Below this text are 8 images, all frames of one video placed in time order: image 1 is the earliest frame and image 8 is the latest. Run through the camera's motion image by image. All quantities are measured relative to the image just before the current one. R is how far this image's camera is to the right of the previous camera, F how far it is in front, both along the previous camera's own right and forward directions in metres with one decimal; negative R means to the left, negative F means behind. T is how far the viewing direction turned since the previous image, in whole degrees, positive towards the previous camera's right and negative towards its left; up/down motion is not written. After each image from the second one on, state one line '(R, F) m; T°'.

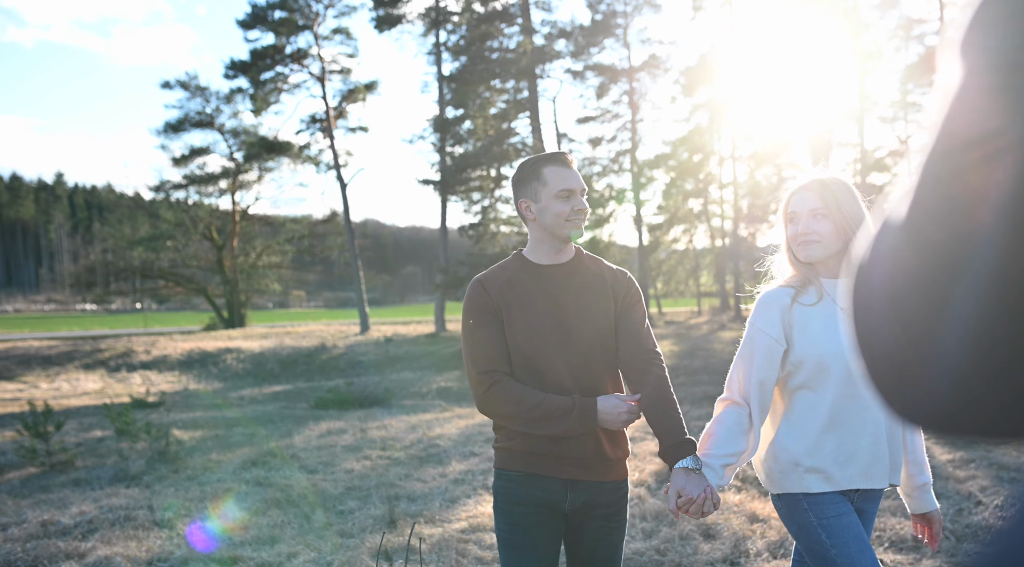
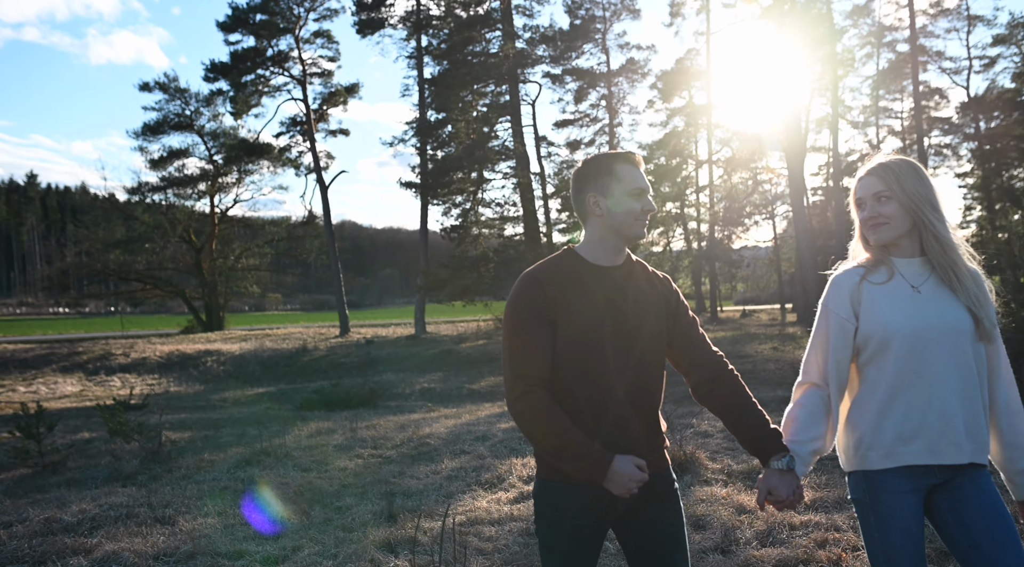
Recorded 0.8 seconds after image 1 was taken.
(-0.1, -0.1) m; +2°
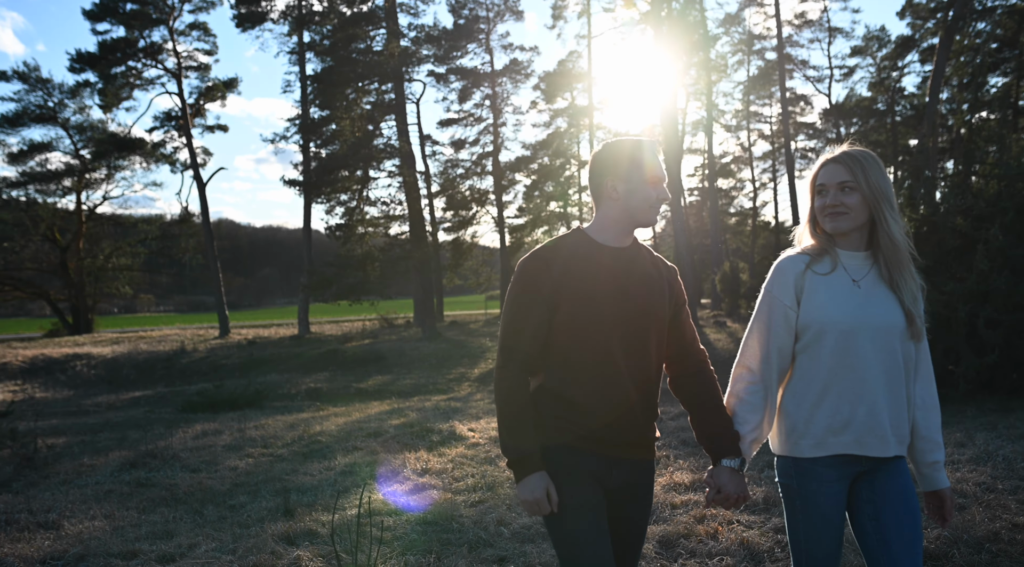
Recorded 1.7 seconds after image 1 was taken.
(0.0, -0.3) m; +9°
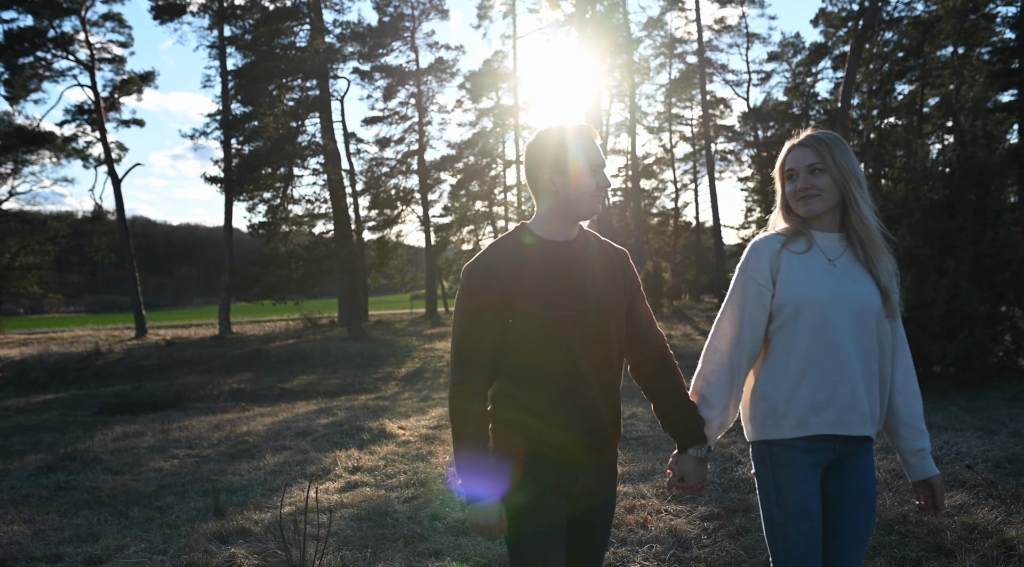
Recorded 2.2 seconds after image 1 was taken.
(0.0, -0.2) m; +6°
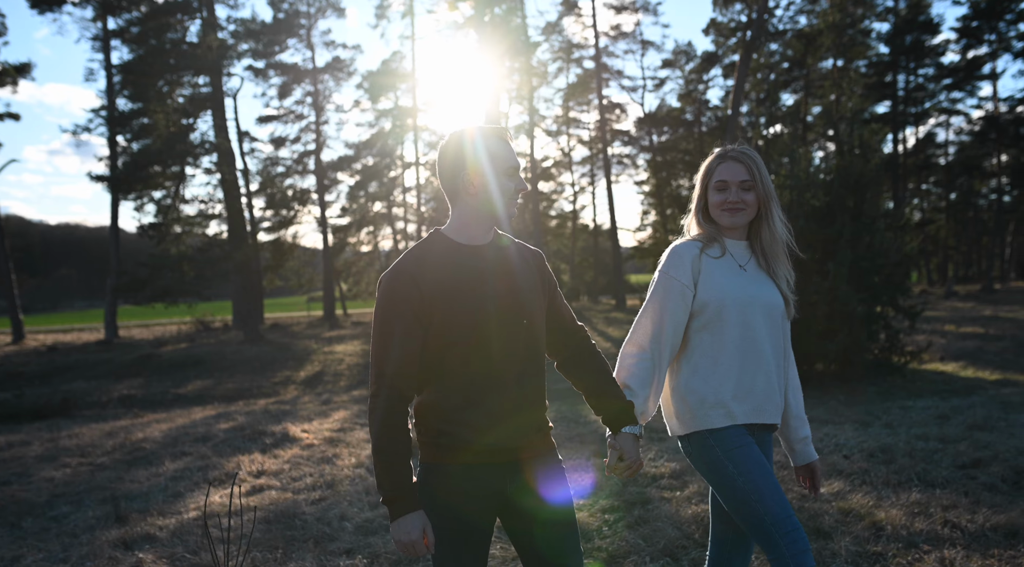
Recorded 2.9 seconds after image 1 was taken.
(-0.1, -0.3) m; +8°
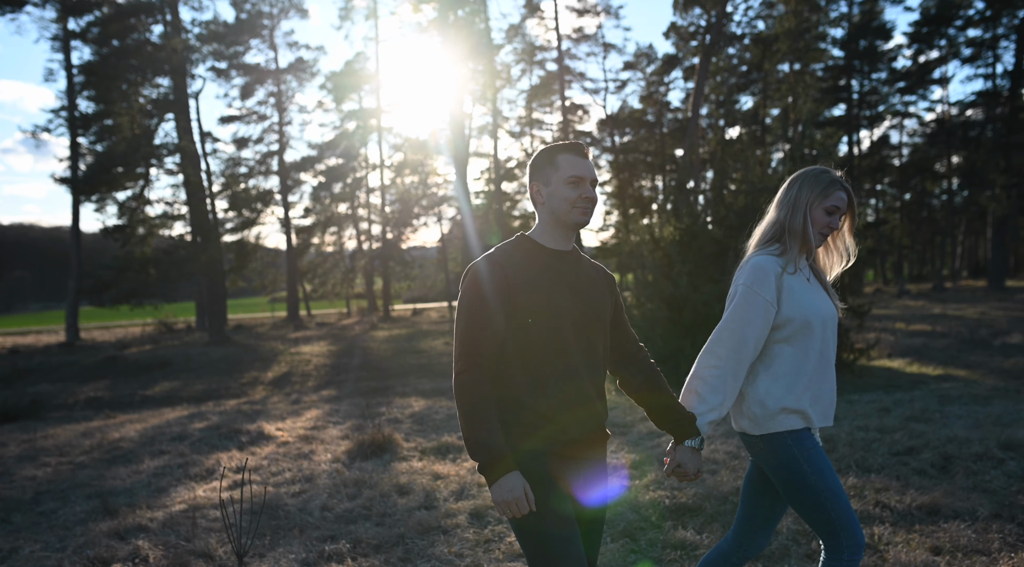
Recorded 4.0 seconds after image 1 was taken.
(0.0, -0.4) m; +3°
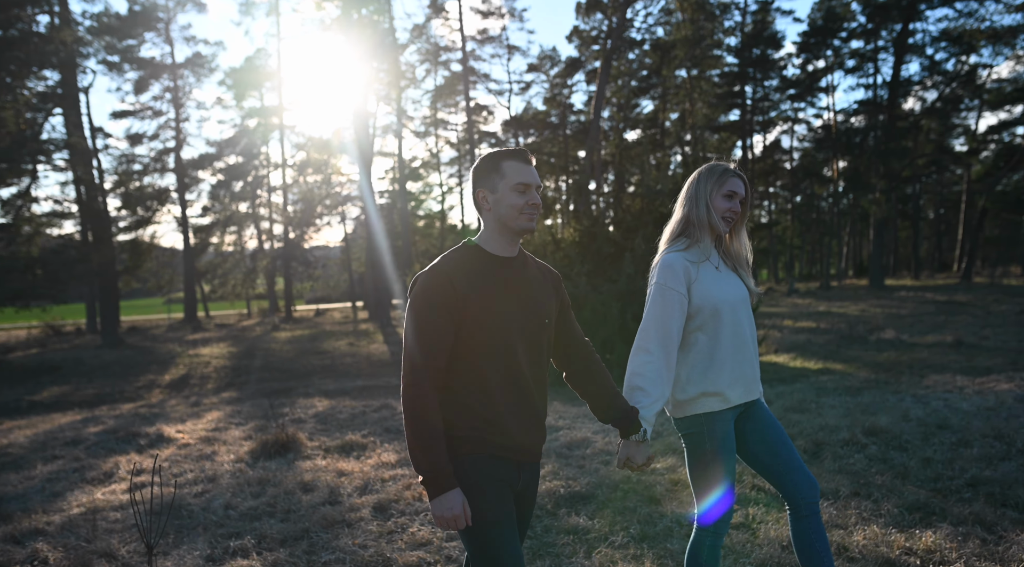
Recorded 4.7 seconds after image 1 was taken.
(0.0, -0.8) m; +8°
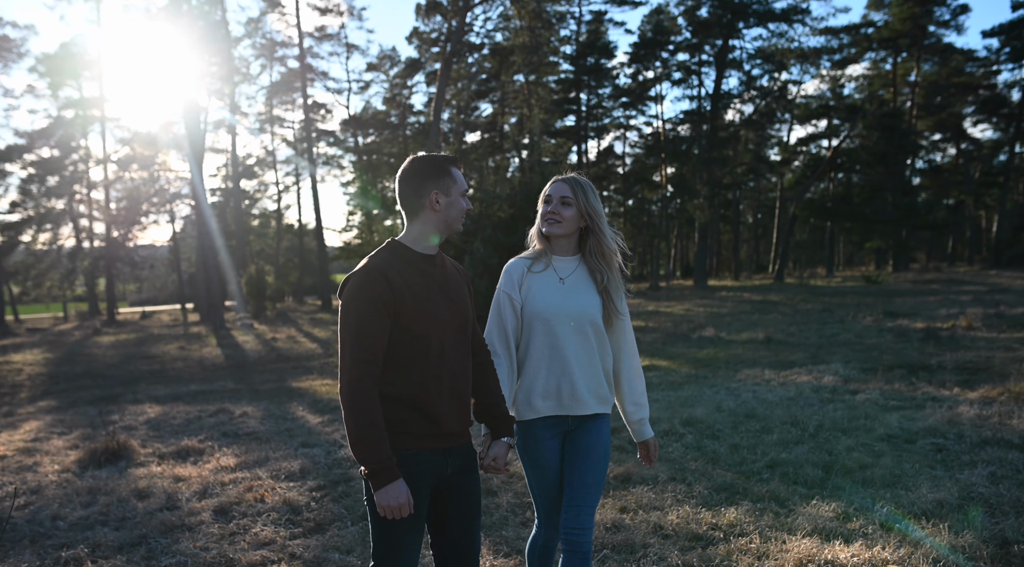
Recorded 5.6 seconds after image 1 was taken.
(-0.2, -1.2) m; +13°
